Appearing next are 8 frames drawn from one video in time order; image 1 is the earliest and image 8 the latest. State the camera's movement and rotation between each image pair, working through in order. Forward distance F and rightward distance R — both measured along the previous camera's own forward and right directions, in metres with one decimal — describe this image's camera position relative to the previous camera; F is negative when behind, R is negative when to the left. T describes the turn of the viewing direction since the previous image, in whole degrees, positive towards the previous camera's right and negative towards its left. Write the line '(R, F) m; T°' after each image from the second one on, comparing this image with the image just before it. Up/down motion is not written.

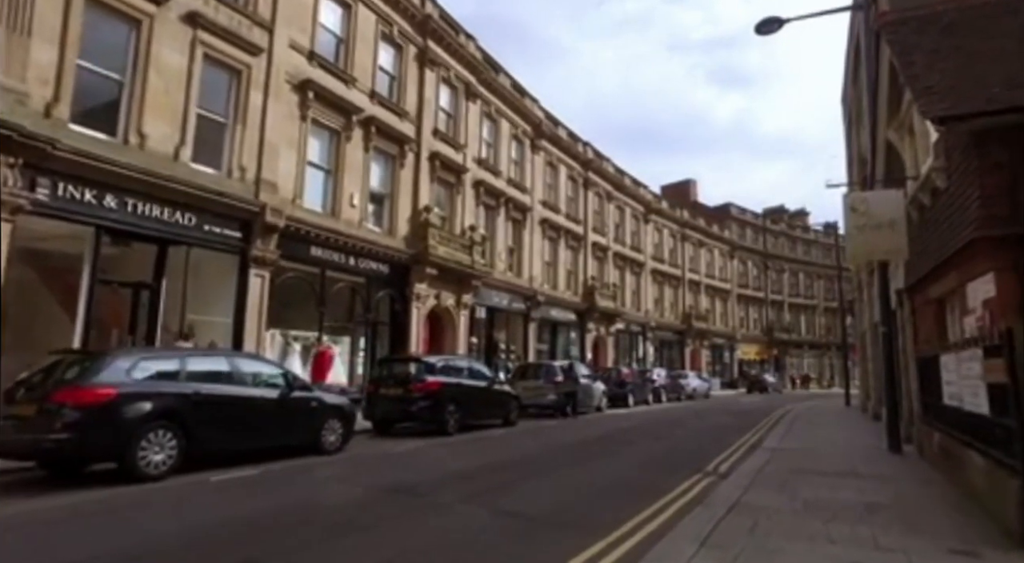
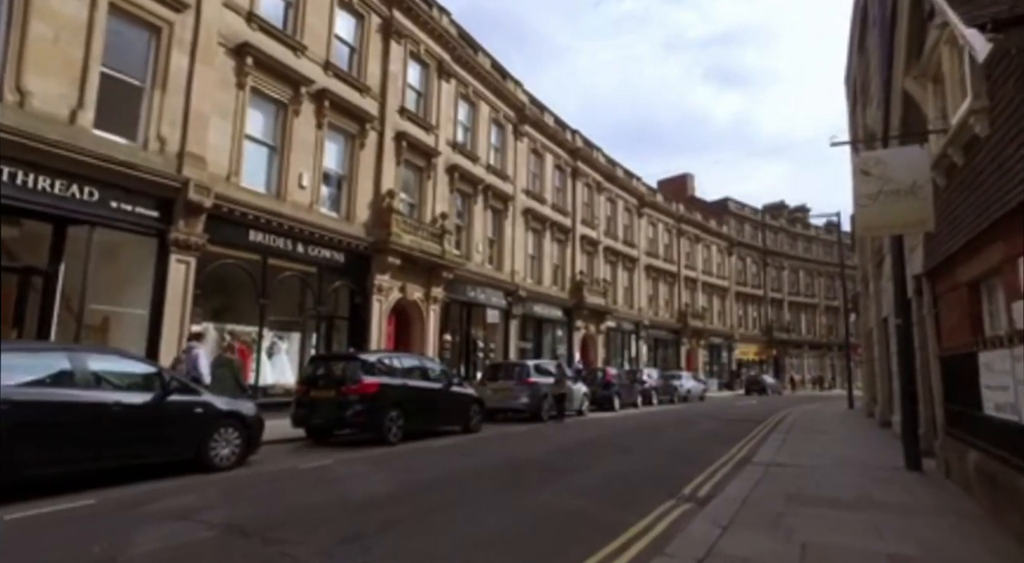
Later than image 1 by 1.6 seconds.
(+0.9, +1.8) m; 0°
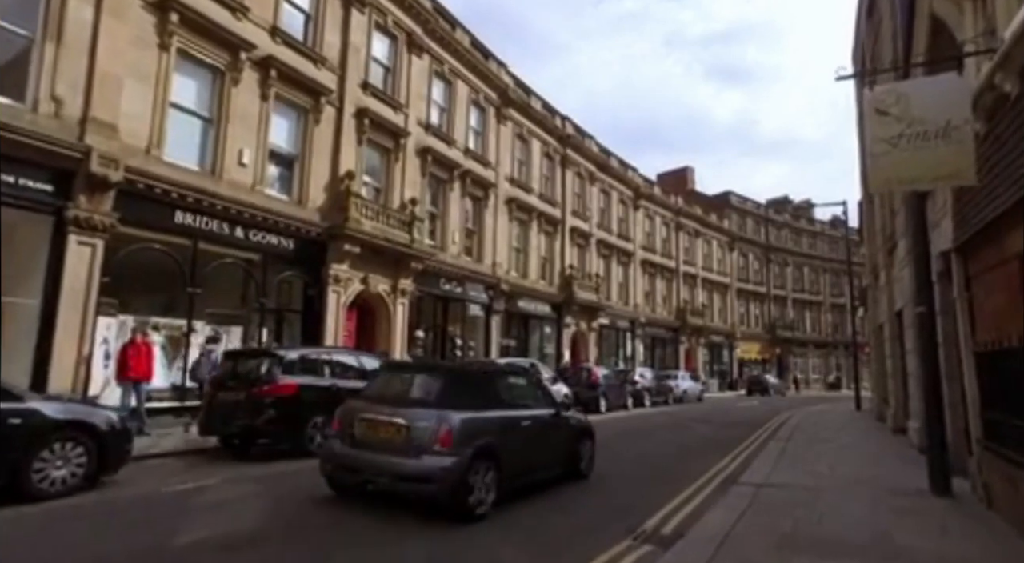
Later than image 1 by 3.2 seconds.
(+0.9, +1.7) m; 0°
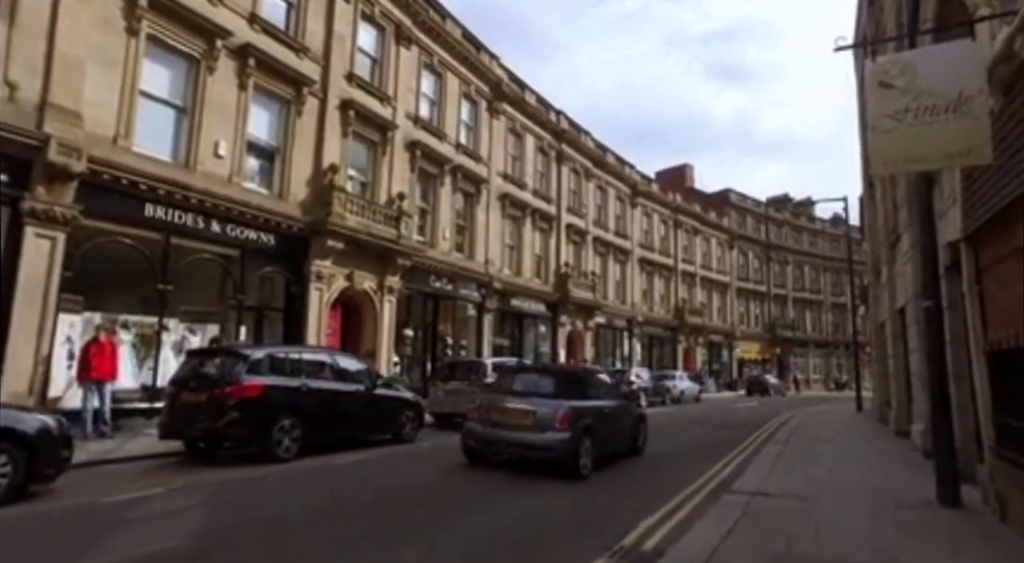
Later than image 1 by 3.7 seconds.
(+0.3, +0.6) m; 0°
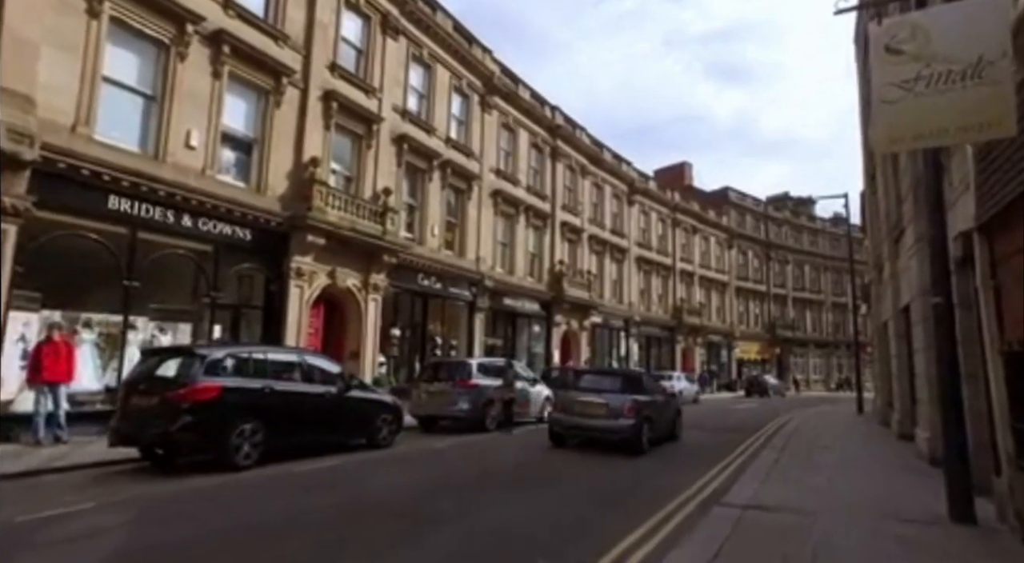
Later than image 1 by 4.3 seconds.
(+0.3, +0.6) m; 0°
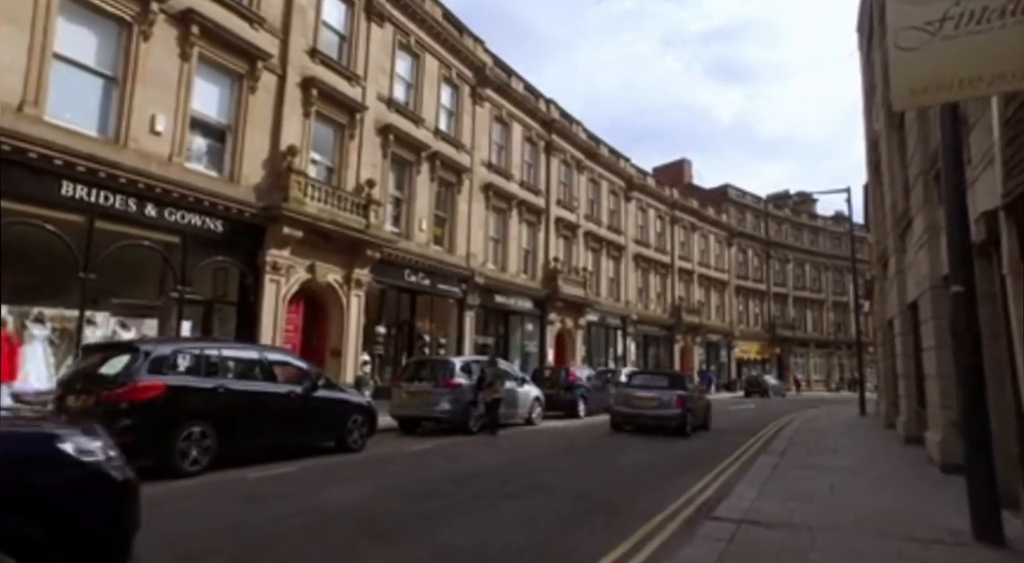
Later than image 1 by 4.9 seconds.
(+0.3, +0.7) m; 0°
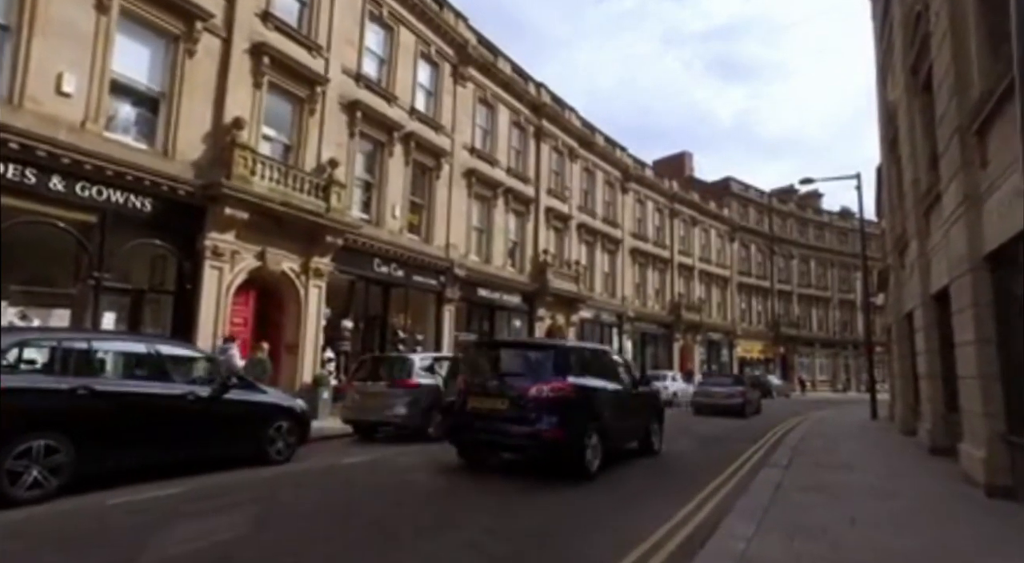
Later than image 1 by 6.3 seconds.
(+0.7, +1.7) m; 0°
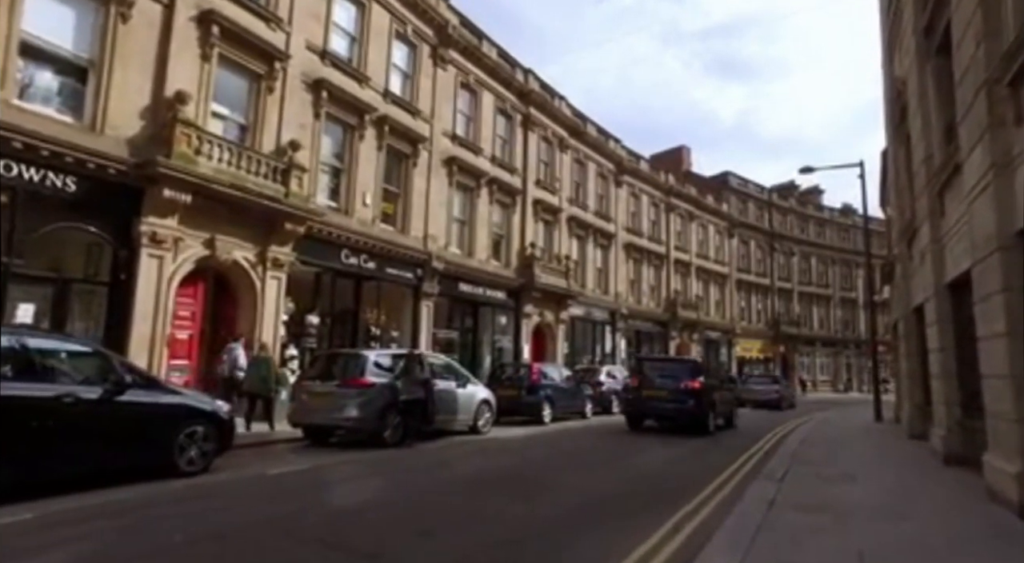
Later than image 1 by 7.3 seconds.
(+0.7, +1.2) m; 0°
